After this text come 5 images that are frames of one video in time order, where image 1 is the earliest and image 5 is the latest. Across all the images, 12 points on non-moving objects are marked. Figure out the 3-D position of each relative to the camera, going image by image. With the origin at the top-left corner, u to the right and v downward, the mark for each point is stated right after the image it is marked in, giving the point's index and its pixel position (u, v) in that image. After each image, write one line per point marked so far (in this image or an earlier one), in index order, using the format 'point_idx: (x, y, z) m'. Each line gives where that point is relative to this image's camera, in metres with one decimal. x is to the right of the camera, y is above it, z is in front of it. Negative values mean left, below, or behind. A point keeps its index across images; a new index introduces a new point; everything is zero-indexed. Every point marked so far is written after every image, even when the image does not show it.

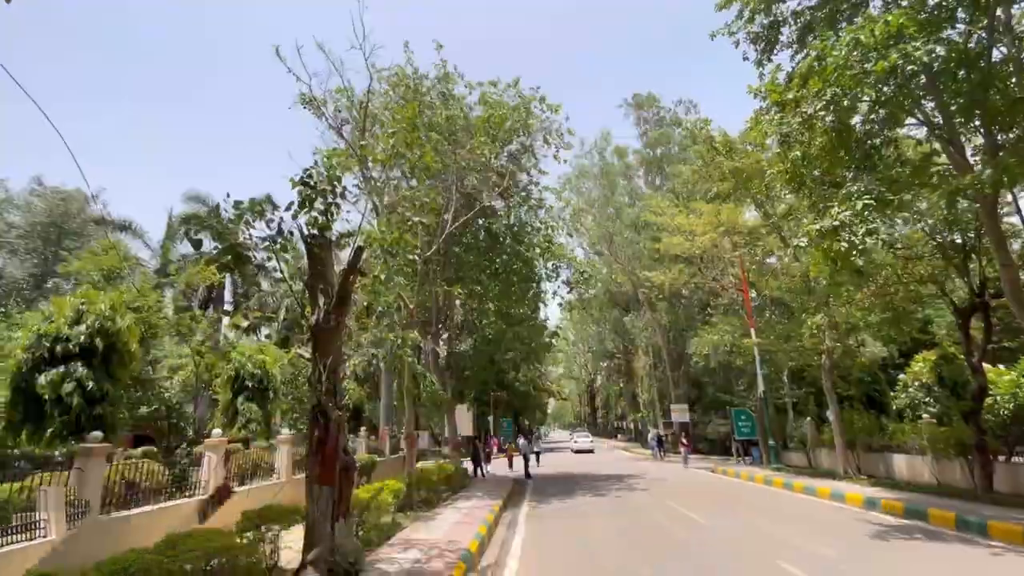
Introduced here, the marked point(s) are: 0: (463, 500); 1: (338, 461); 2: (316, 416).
0: (-0.9, -4.3, +13.3) m
1: (-1.8, -1.7, +6.6) m
2: (-2.0, -1.3, +6.7) m
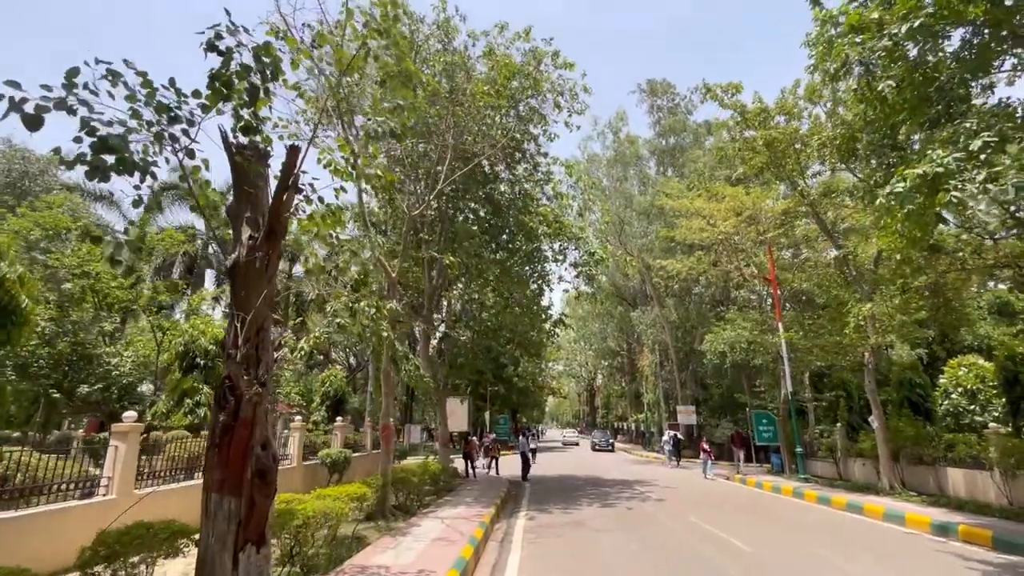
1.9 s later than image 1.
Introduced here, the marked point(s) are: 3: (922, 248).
0: (-1.0, -3.8, +11.2) m
1: (-1.8, -1.2, +4.5) m
2: (-2.0, -0.7, +4.6) m
3: (+7.0, +0.7, +11.1) m
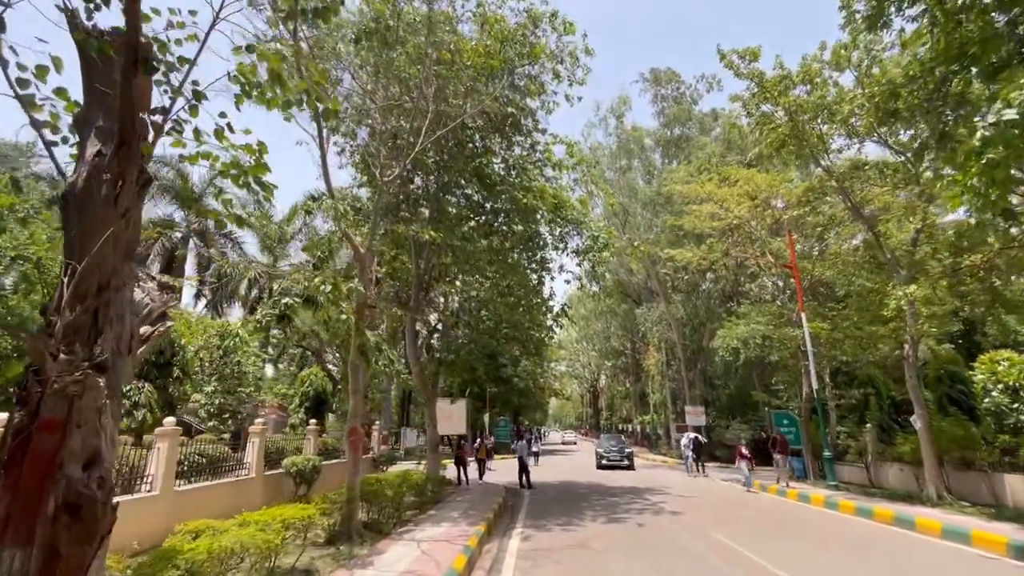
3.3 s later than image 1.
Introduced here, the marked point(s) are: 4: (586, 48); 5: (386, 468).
0: (-1.1, -3.5, +9.5) m
1: (-2.0, -0.8, +2.8) m
2: (-2.2, -0.4, +2.9) m
3: (+6.9, +1.0, +9.4) m
4: (+1.7, +5.5, +14.8) m
5: (-3.6, -5.2, +18.6) m
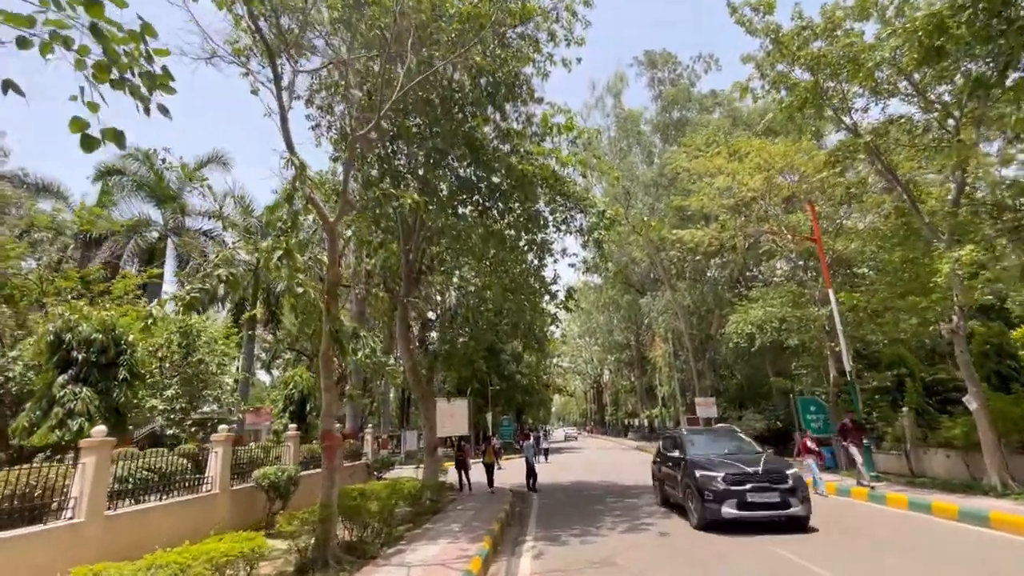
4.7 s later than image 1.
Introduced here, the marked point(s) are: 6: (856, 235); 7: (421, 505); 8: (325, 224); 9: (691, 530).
0: (-1.0, -3.1, +8.0) m
1: (-1.9, -0.6, +1.4) m
2: (-2.2, -0.1, +1.4) m
3: (+6.8, +1.6, +7.9) m
4: (+1.5, +5.9, +13.3) m
5: (-3.4, -4.9, +17.2) m
6: (+10.0, +1.5, +18.8) m
7: (-1.5, -3.6, +10.8) m
8: (-2.4, +0.9, +8.1) m
9: (+2.8, -3.7, +10.1) m
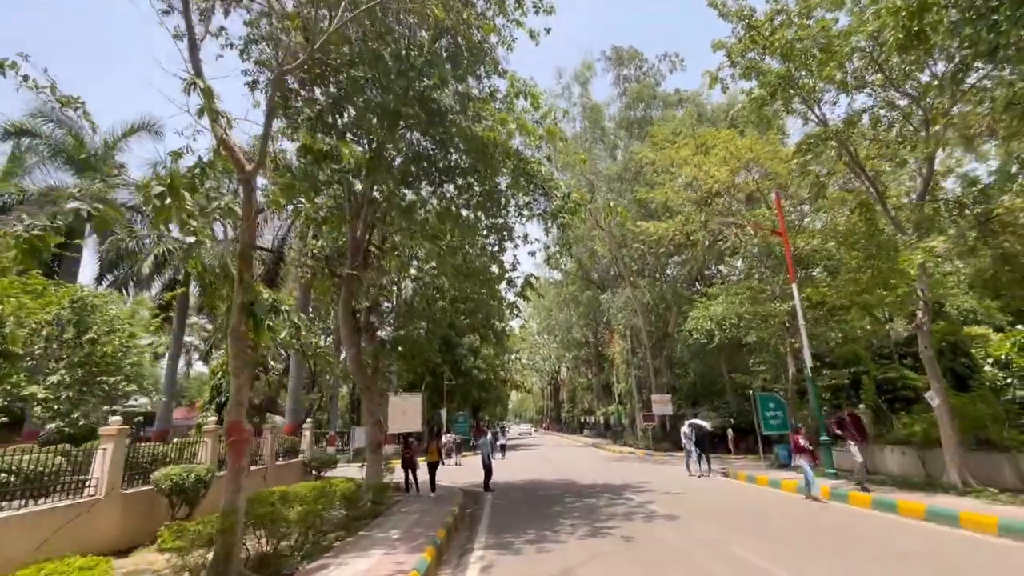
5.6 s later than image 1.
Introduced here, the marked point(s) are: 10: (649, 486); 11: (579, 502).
0: (-1.6, -2.8, +7.0) m
1: (-2.0, -0.3, +0.3) m
2: (-2.3, +0.1, +0.4) m
3: (+6.3, +1.8, +7.4) m
4: (+0.7, +6.1, +12.4) m
5: (-4.7, -4.5, +16.0) m
6: (+8.8, +1.6, +18.5) m
7: (-2.3, -3.3, +9.8) m
8: (-2.9, +1.2, +7.0) m
9: (+2.0, -3.5, +9.3) m
10: (+3.2, -4.6, +15.1) m
11: (+1.3, -4.1, +12.5) m
